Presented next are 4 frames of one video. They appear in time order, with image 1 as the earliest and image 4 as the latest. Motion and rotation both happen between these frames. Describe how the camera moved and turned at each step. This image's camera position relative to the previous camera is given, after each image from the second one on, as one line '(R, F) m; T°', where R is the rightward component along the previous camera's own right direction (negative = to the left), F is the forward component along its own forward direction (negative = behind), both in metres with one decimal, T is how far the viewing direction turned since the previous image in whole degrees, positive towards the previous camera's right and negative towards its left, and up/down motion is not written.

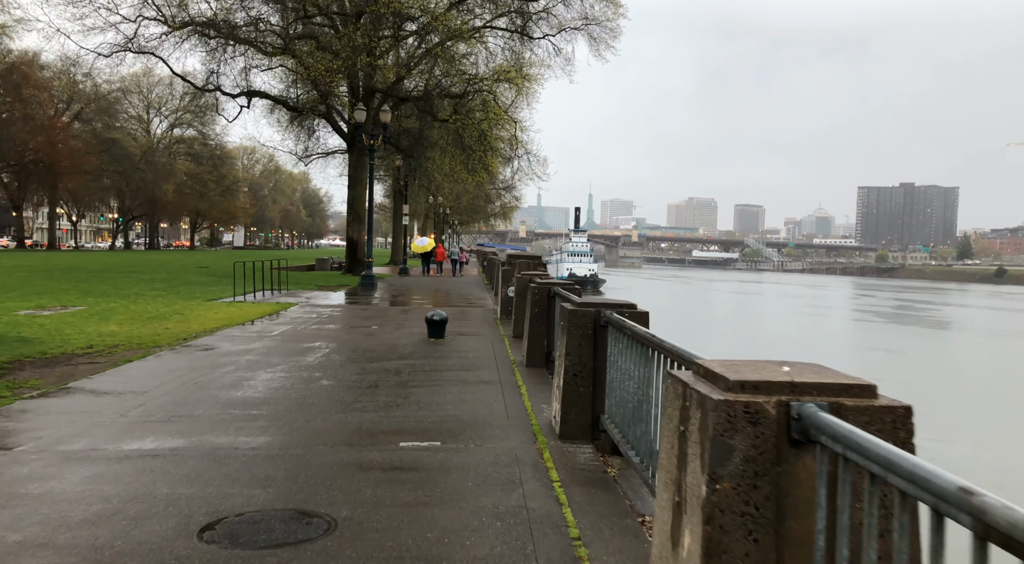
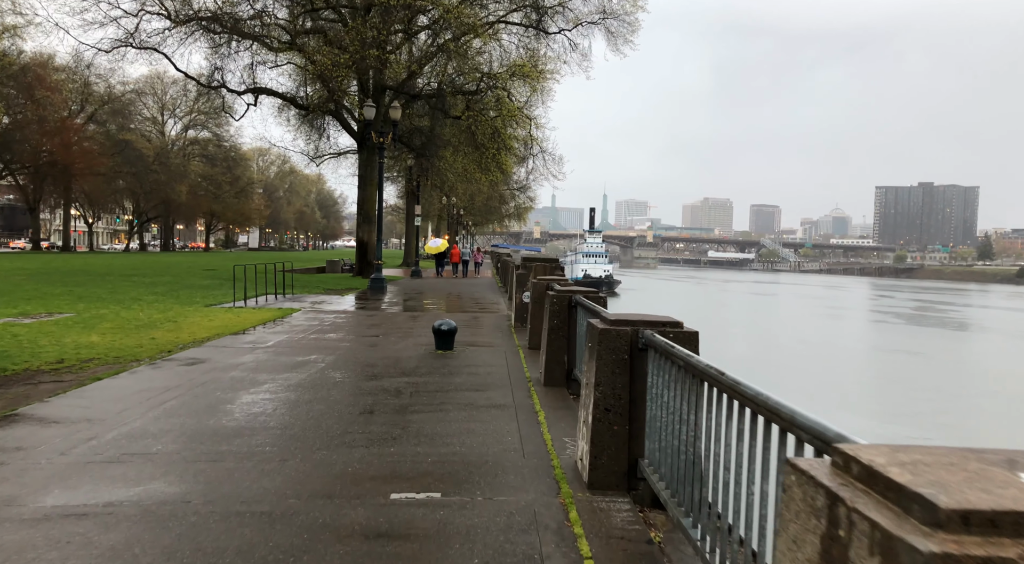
(0.0, +1.0) m; -1°
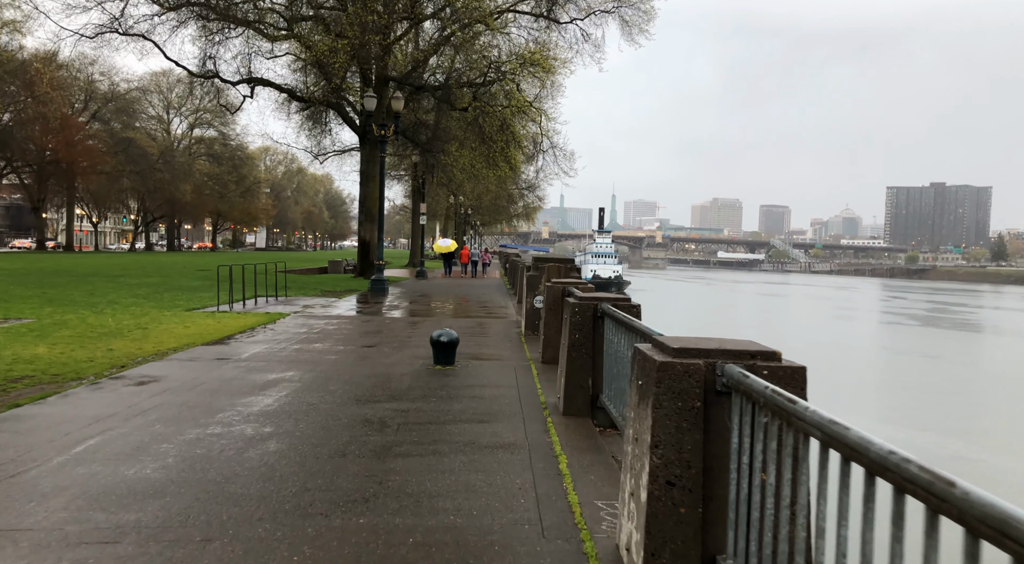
(0.0, +1.5) m; -1°
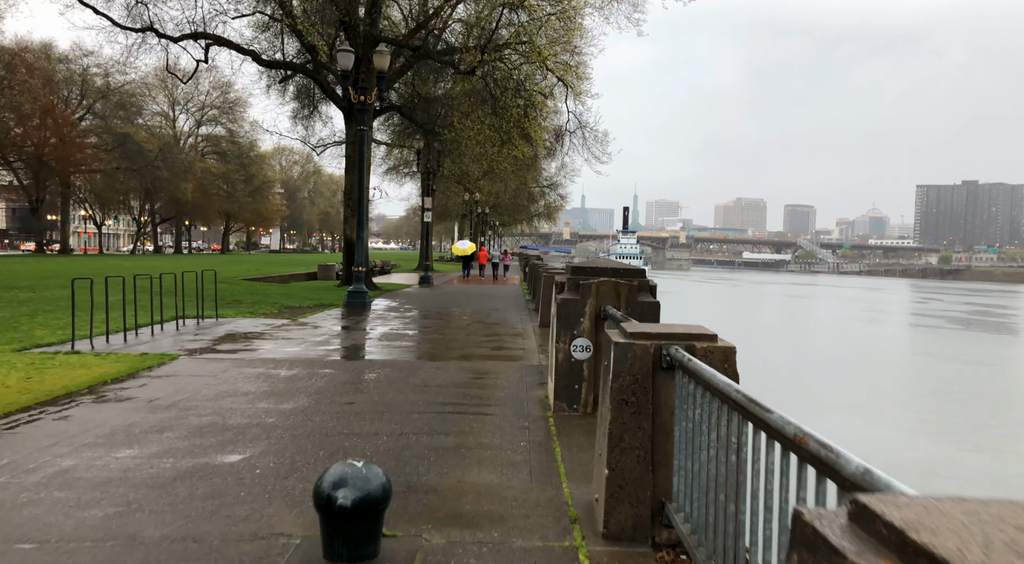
(0.0, +5.7) m; -2°
